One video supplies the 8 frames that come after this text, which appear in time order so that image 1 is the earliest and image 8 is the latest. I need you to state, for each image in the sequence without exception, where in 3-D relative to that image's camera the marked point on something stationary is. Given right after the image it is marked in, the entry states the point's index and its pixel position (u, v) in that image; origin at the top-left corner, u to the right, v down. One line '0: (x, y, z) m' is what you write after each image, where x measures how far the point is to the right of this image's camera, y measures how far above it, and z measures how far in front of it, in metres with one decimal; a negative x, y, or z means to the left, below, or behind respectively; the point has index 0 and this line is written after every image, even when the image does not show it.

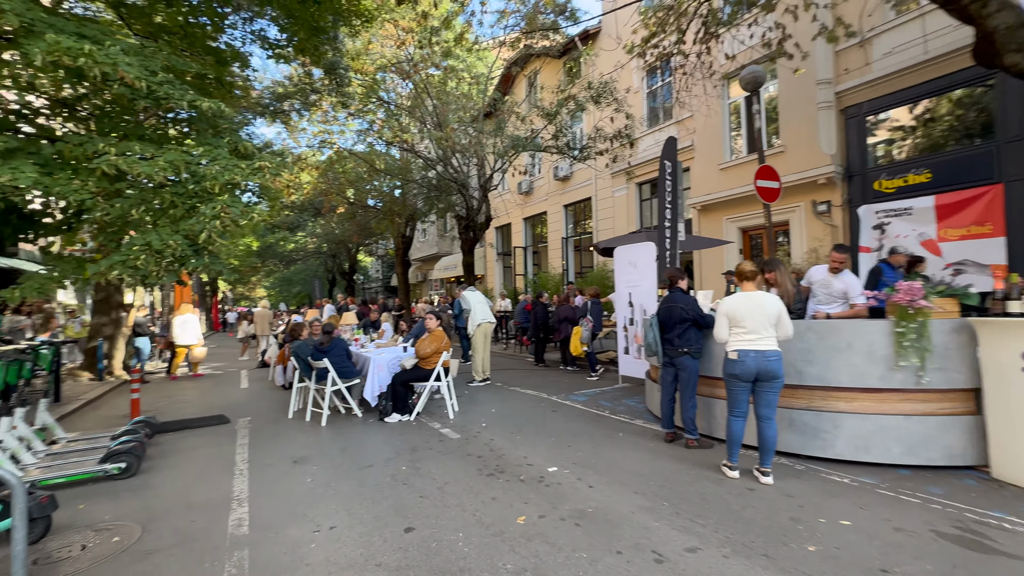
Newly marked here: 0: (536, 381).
0: (+0.6, -2.3, +10.8) m
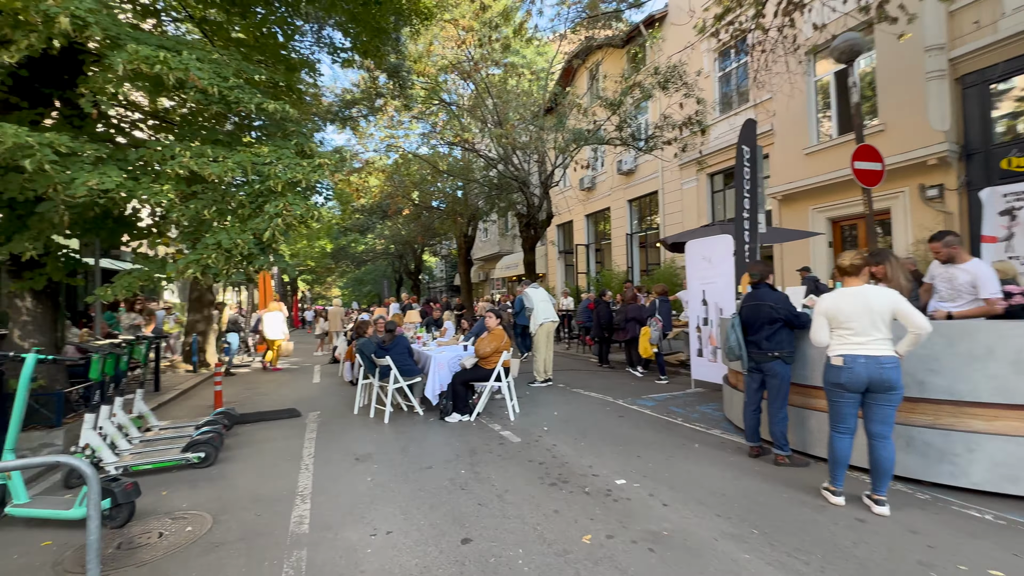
0: (+2.0, -2.2, +10.3) m
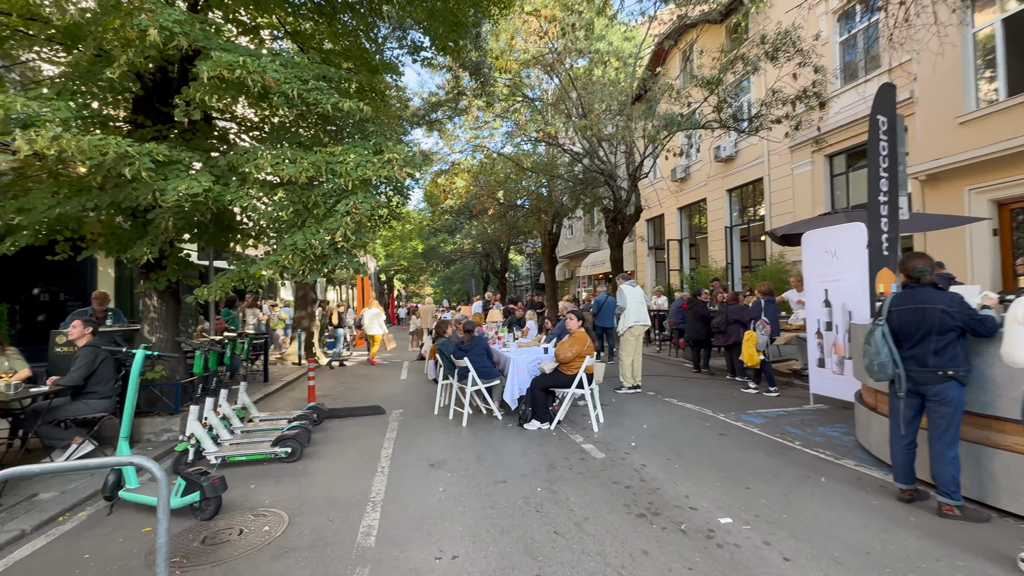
0: (+3.8, -2.2, +9.2) m
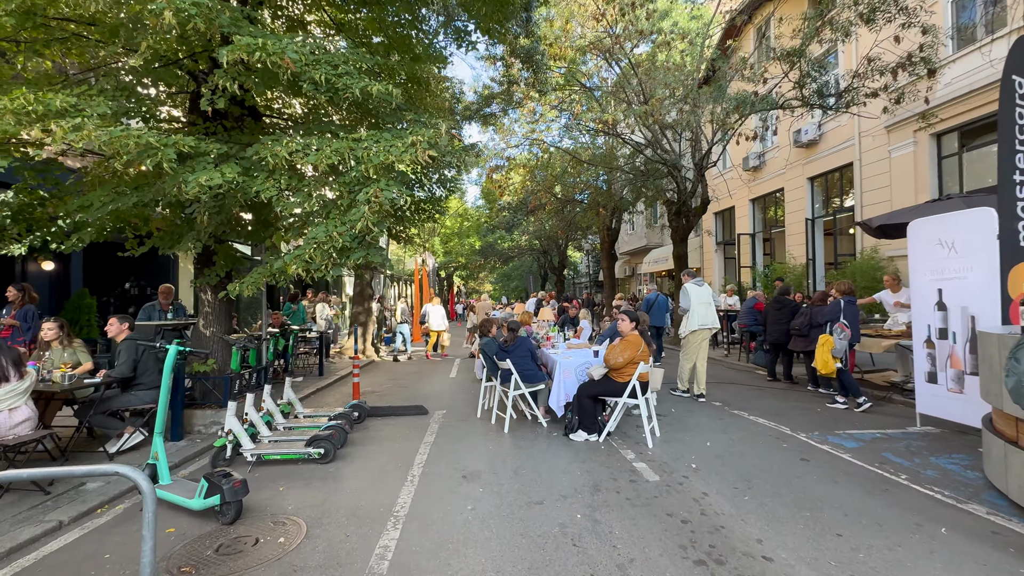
0: (+4.7, -2.1, +8.1) m
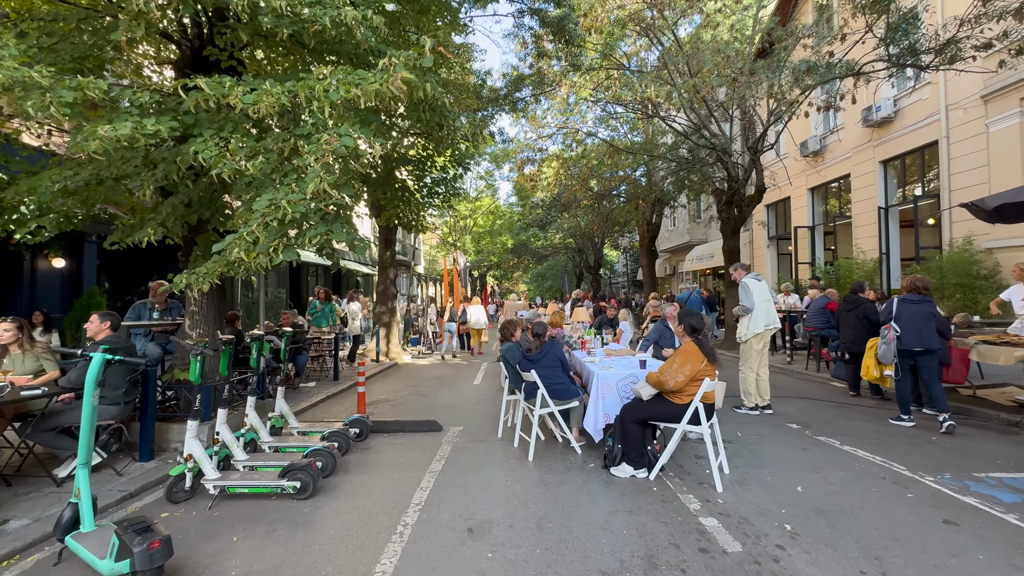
0: (+5.1, -2.1, +6.5) m
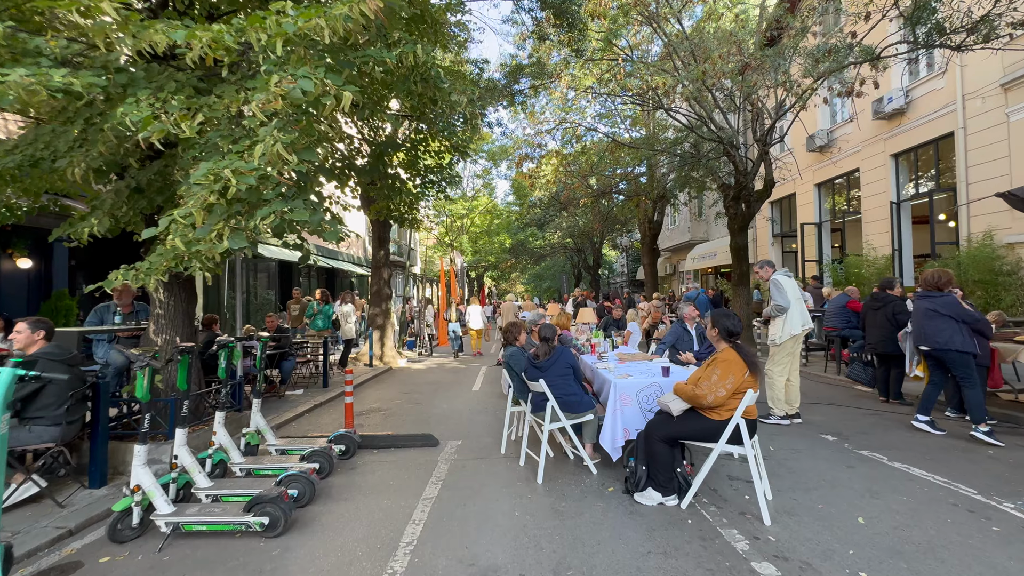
0: (+5.2, -2.0, +5.8) m
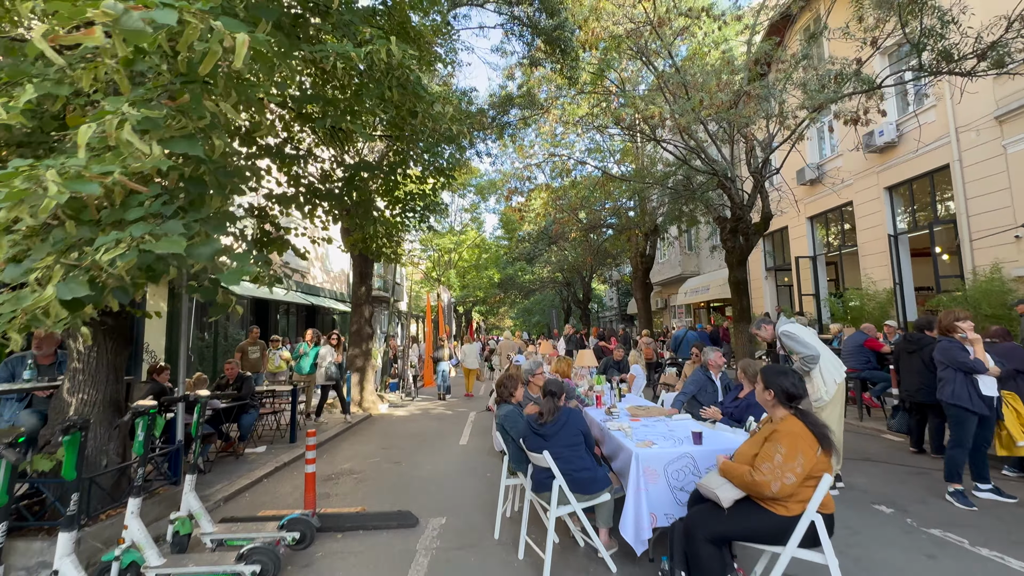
0: (+5.2, -2.5, +4.9) m
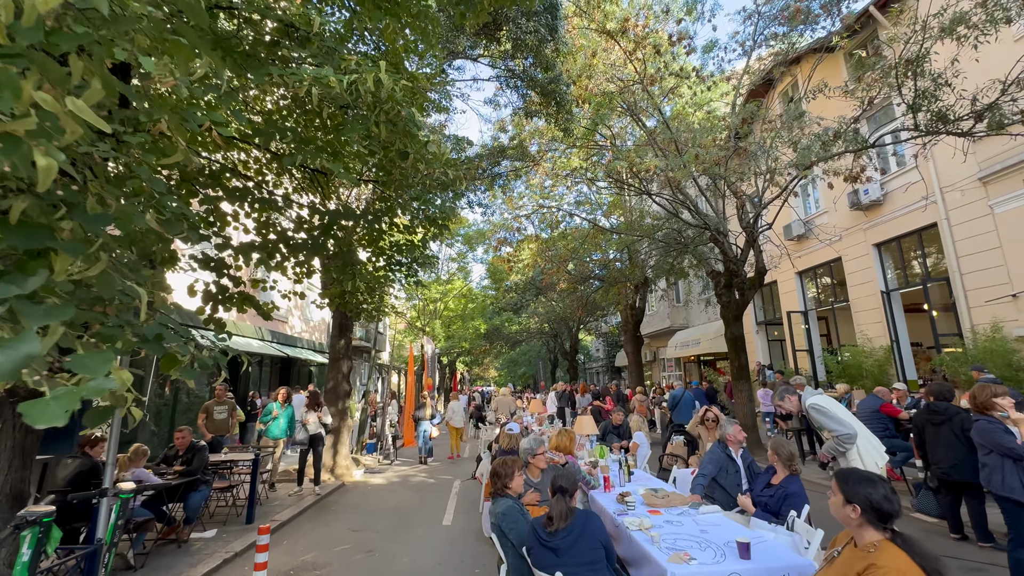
0: (+5.1, -3.2, +4.1) m
